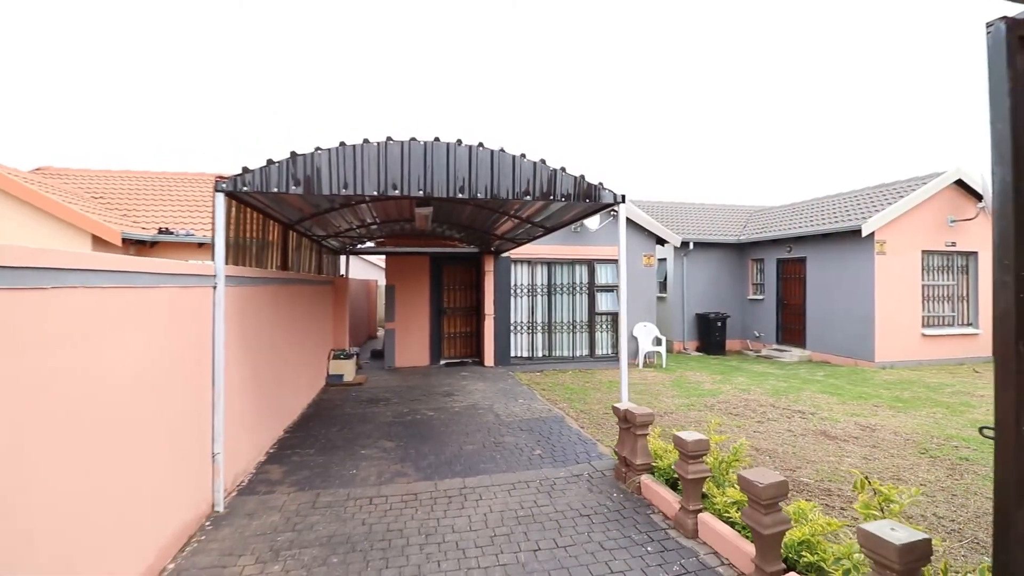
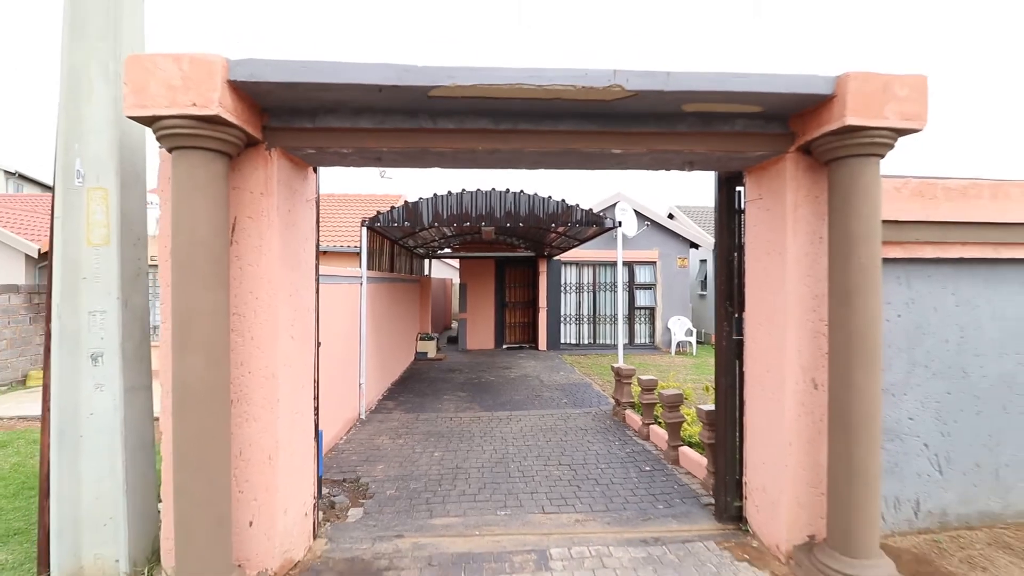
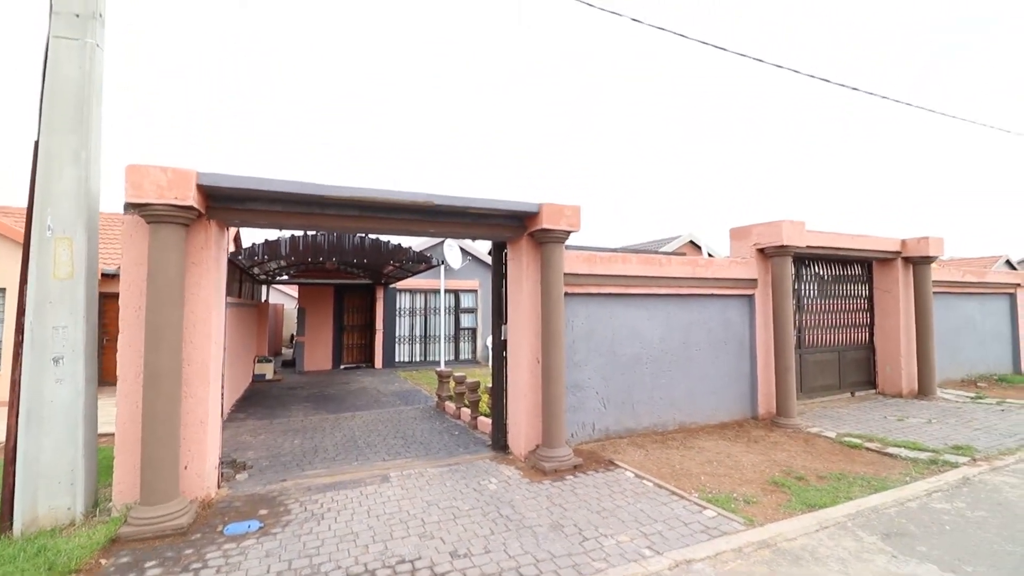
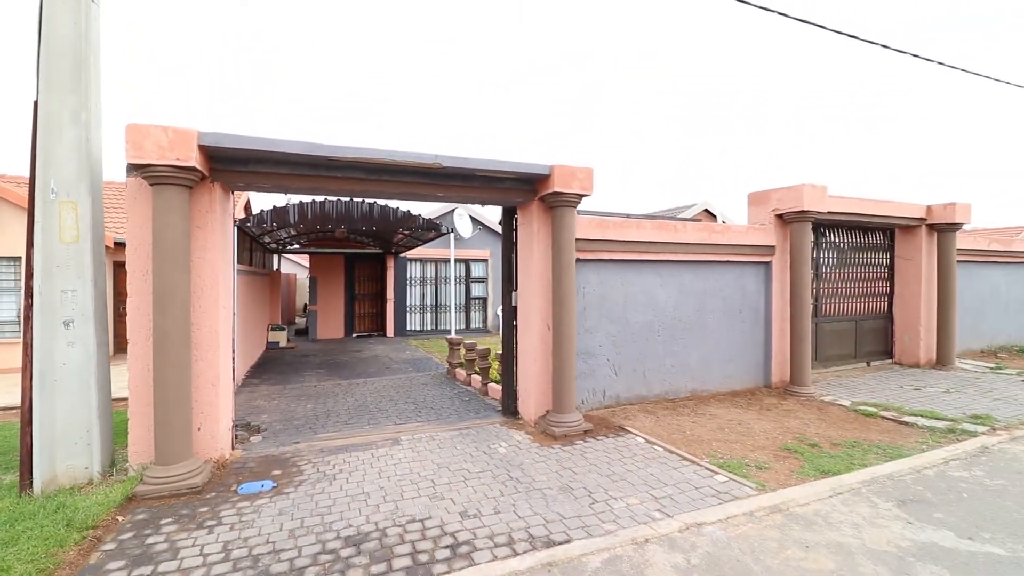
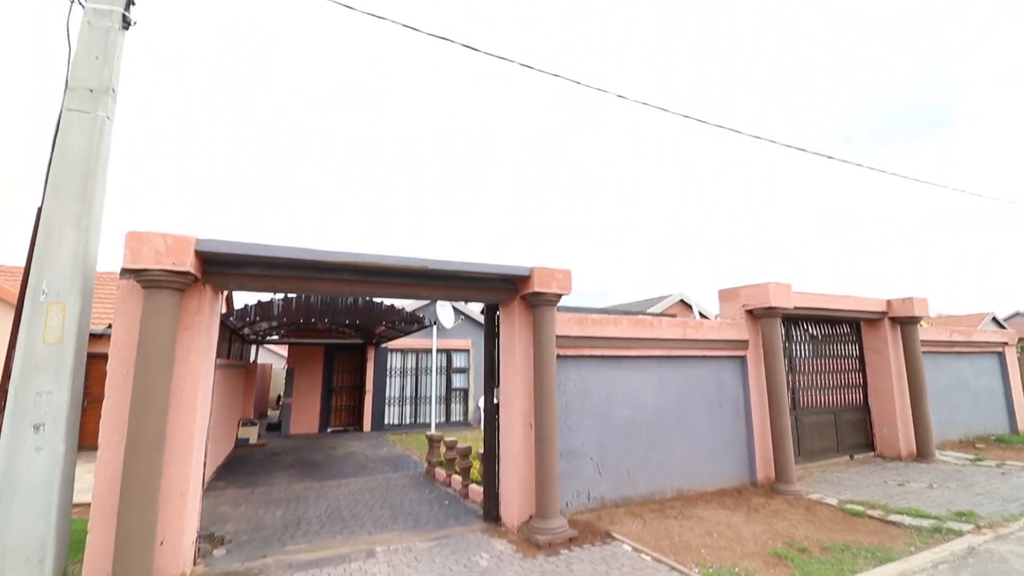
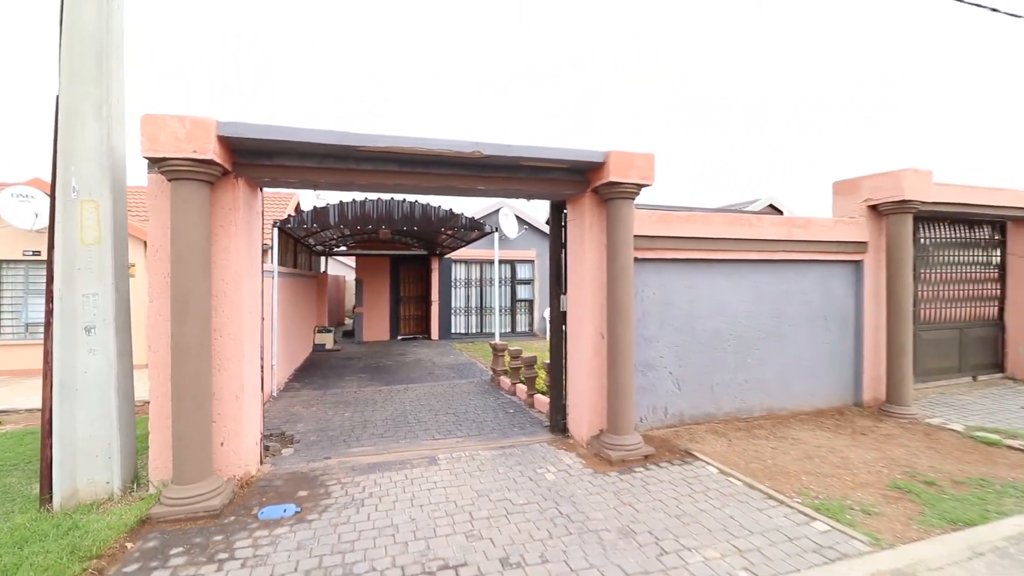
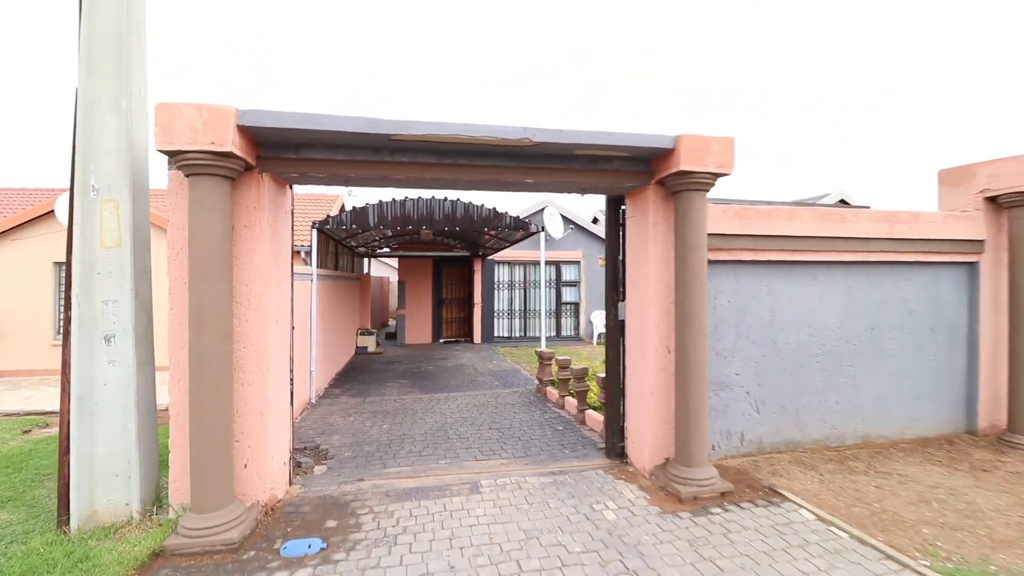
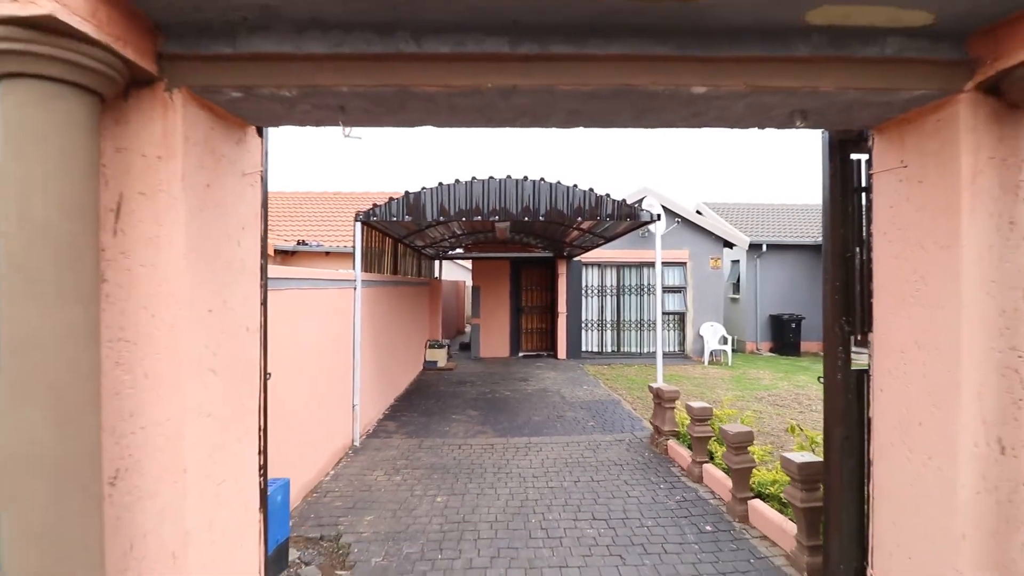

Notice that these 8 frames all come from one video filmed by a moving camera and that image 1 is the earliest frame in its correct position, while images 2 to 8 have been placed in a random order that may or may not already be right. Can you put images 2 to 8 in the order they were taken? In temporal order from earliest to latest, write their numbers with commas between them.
8, 2, 7, 6, 4, 3, 5
